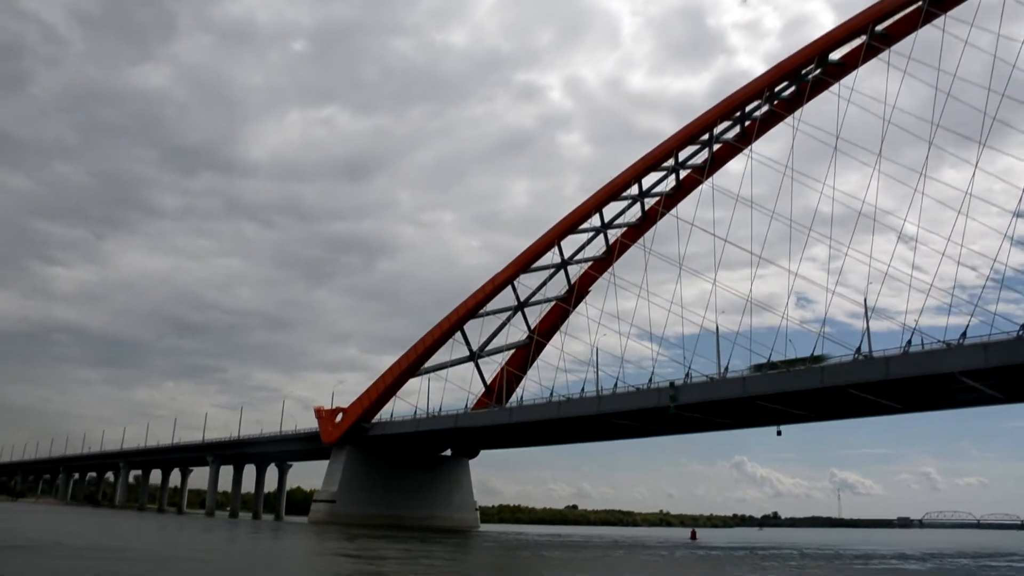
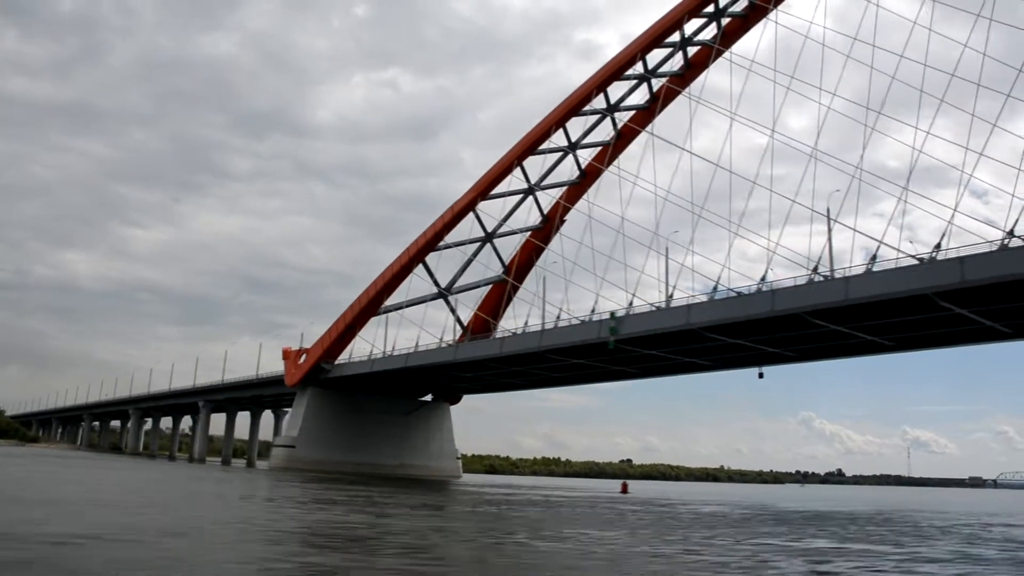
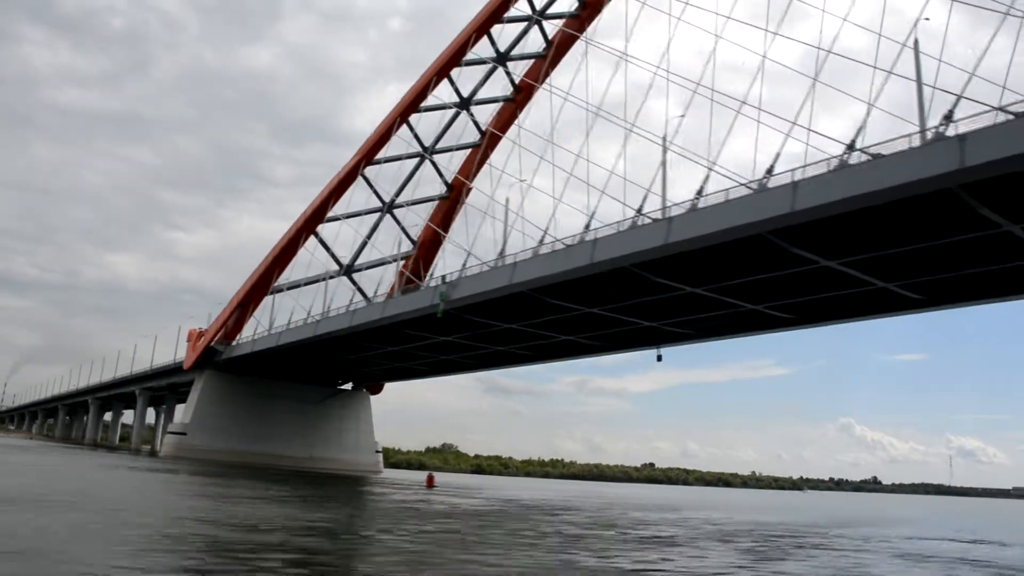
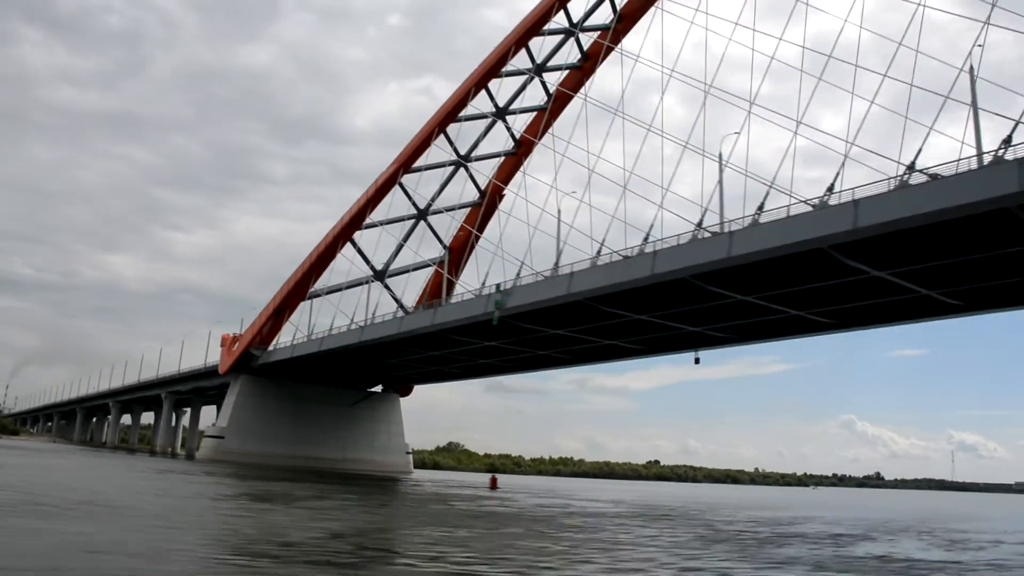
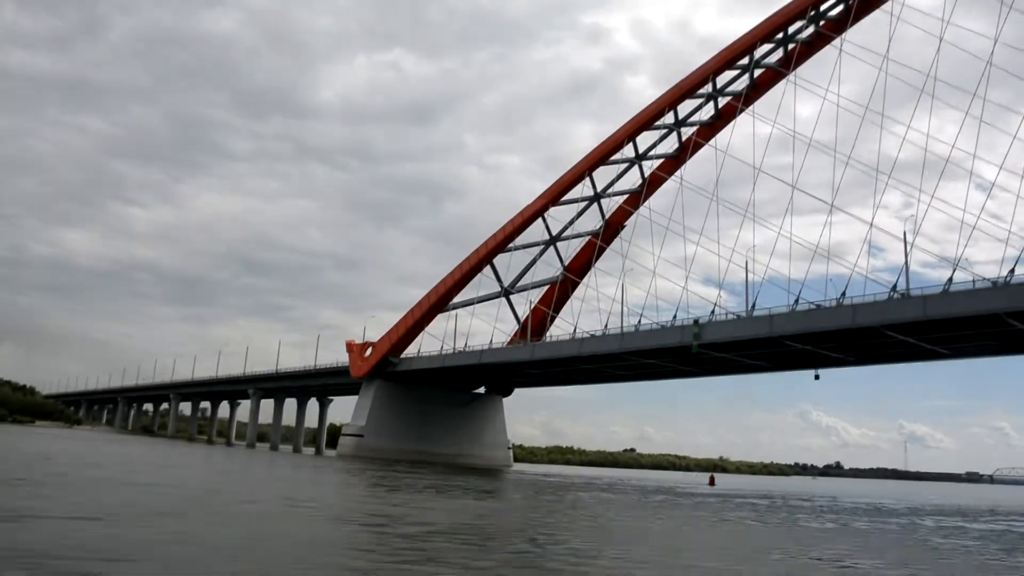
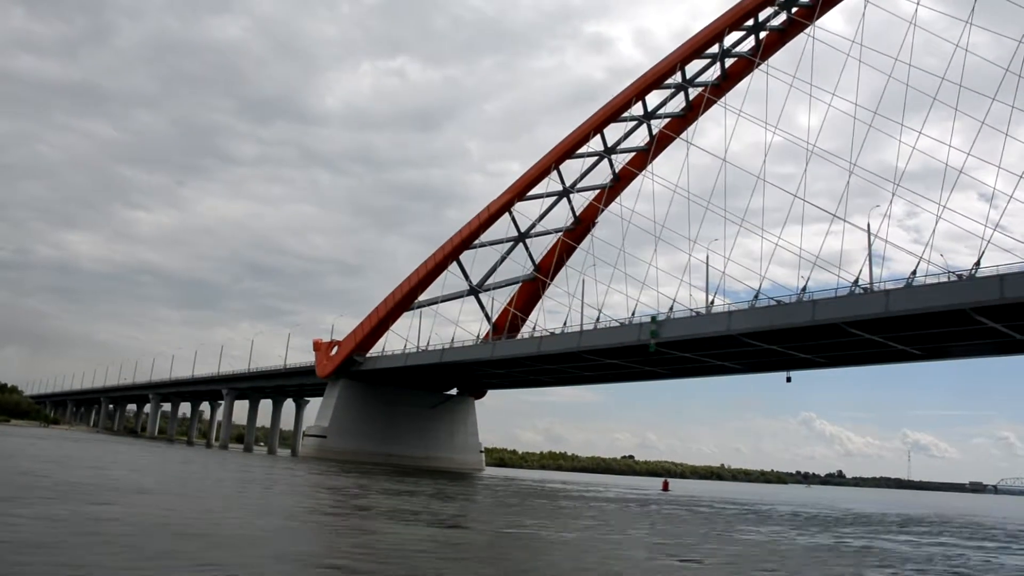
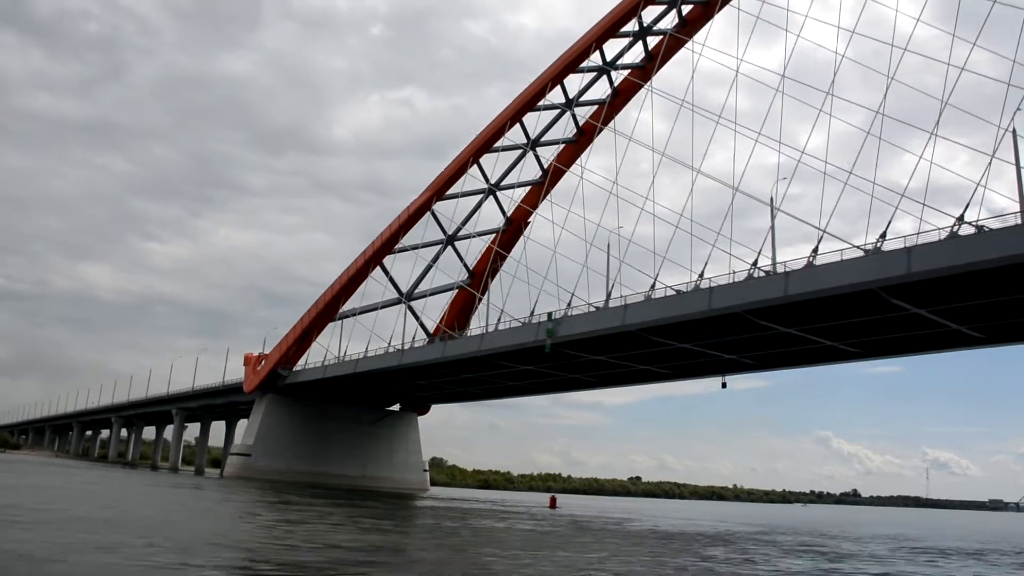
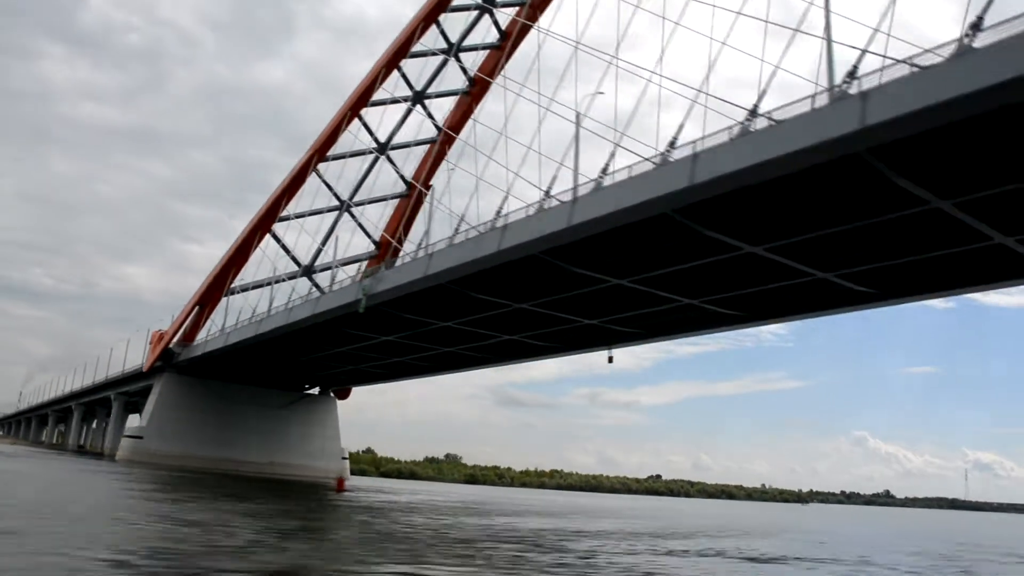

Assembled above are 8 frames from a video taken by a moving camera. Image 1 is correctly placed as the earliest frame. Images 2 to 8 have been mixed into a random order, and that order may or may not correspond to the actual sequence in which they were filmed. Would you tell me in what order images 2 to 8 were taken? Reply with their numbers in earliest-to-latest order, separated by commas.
5, 6, 2, 7, 4, 3, 8
